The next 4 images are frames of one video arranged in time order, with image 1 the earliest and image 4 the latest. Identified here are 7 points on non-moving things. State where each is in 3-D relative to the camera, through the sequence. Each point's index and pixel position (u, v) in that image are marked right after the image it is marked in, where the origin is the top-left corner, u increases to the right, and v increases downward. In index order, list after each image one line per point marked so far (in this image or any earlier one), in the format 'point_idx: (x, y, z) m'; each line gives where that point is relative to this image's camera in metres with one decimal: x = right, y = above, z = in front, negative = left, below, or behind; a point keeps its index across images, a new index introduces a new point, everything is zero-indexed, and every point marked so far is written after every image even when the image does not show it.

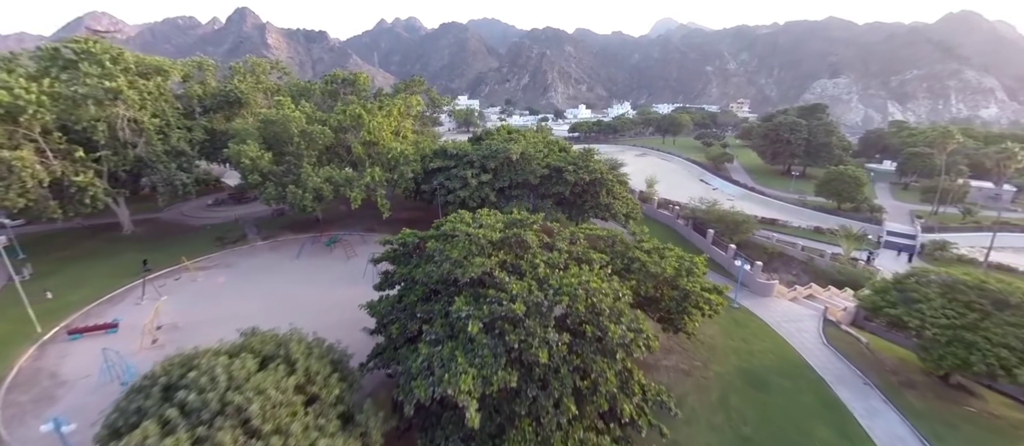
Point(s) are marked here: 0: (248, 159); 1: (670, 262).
0: (-13.7, +3.3, +19.9) m
1: (+5.3, -1.3, +12.9) m
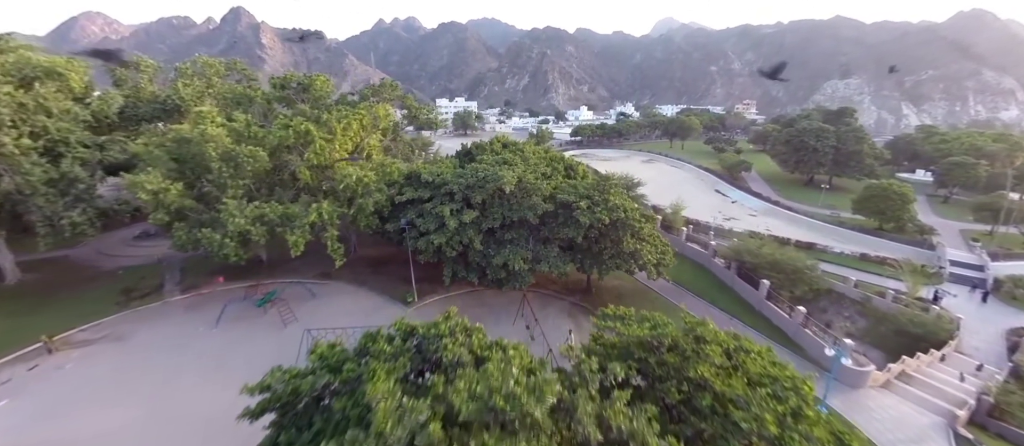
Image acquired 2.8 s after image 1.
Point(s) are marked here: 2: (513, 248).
0: (-13.9, +1.1, +14.7) m
1: (+5.0, -3.5, +7.7) m
2: (0.0, -1.0, +15.0) m
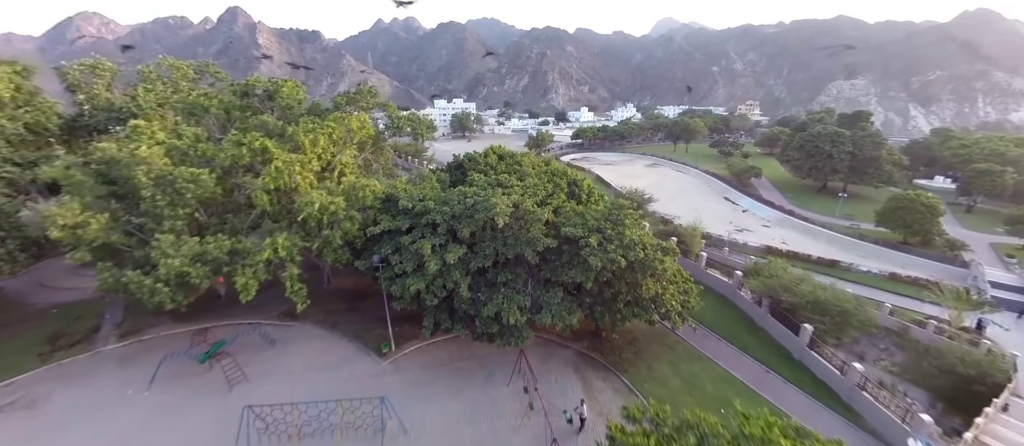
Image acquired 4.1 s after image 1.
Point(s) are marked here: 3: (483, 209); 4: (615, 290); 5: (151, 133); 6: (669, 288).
0: (-14.1, -0.2, +12.0) m
1: (+4.8, -4.7, +5.0) m
2: (-0.2, -2.3, +12.4) m
3: (-1.0, +0.5, +13.2) m
4: (+3.4, -2.2, +12.6) m
5: (-13.6, +3.4, +14.4) m
6: (+5.3, -2.2, +12.8) m
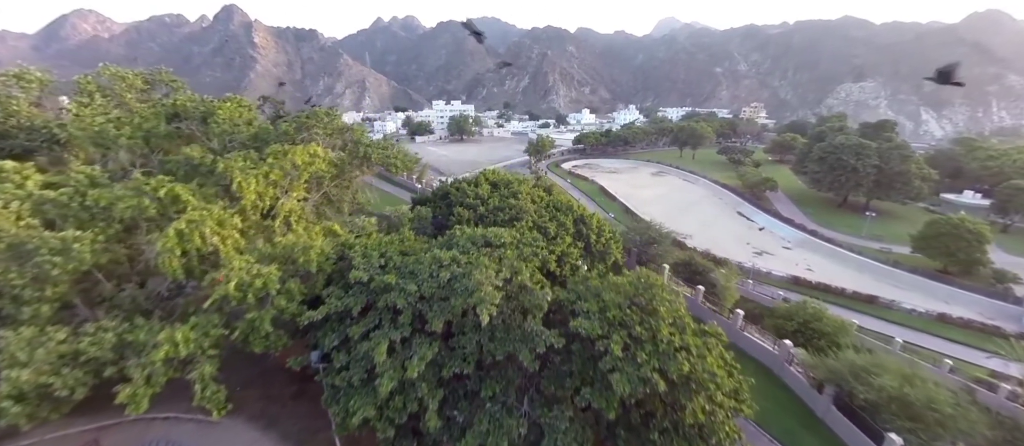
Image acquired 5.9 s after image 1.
0: (-14.4, -2.3, +8.4) m
1: (+4.6, -6.9, +1.5) m
2: (-0.4, -4.4, +8.8) m
3: (-1.2, -1.7, +9.6) m
4: (+3.1, -4.4, +9.0) m
5: (-13.8, +1.3, +10.8) m
6: (+5.0, -4.4, +9.2) m
